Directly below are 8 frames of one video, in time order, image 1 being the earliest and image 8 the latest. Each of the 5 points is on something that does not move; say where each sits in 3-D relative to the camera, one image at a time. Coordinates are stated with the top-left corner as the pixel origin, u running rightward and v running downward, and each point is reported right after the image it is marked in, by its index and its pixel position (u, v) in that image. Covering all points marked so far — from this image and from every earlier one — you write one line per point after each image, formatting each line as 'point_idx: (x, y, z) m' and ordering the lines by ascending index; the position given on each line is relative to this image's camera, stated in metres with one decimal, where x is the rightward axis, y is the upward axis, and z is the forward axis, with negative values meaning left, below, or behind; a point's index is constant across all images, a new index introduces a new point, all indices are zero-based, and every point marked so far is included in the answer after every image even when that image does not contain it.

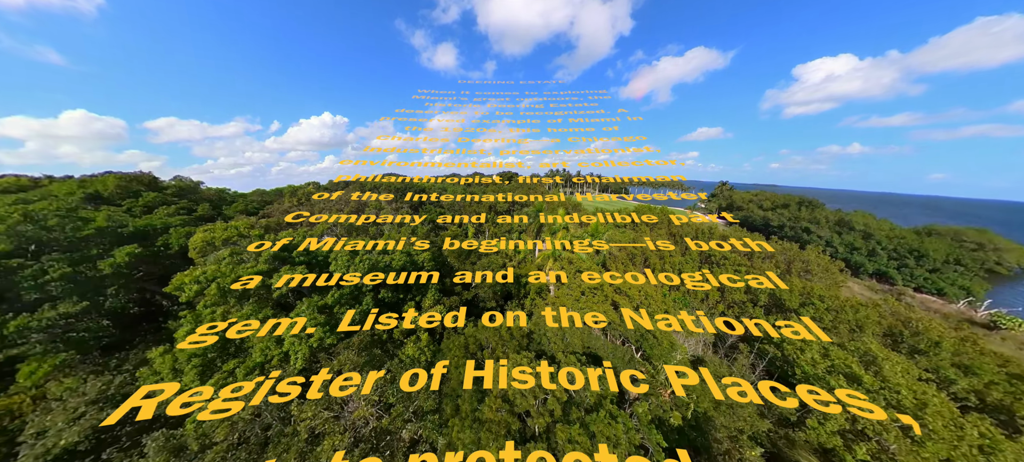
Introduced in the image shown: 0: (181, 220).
0: (-24.3, +0.8, +19.8) m
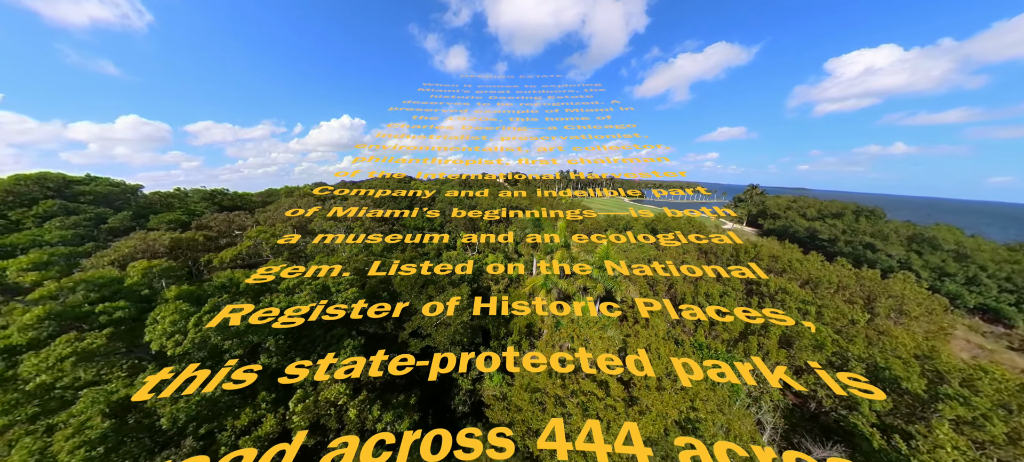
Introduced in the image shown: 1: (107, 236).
0: (-25.7, -0.2, +15.8) m
1: (-25.6, -0.3, +17.0) m
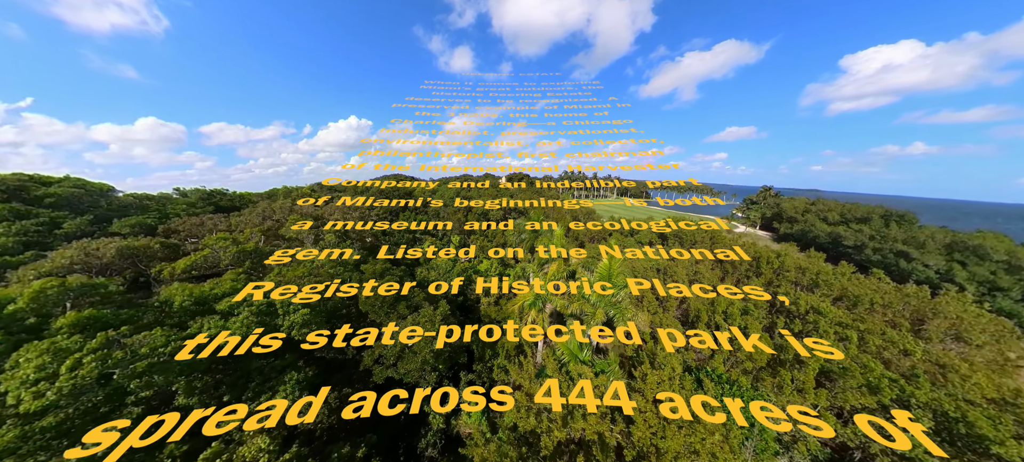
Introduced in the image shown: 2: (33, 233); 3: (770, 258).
0: (-26.3, -0.5, +14.3) m
1: (-26.2, -0.6, +15.5) m
2: (-27.3, -0.1, +15.4) m
3: (+17.2, -1.8, +17.9) m
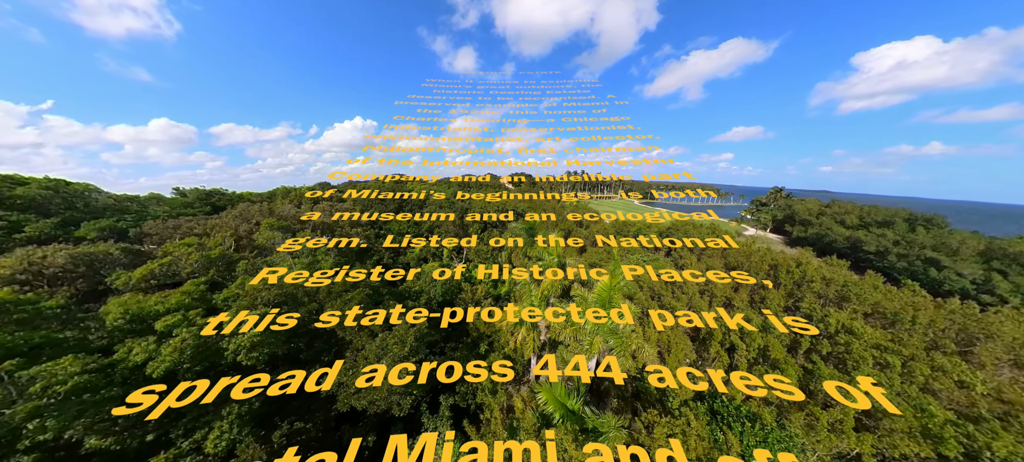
0: (-26.8, -0.7, +13.1) m
1: (-26.7, -0.8, +14.4) m
2: (-27.8, -0.3, +14.3) m
3: (+16.8, -2.2, +16.3) m
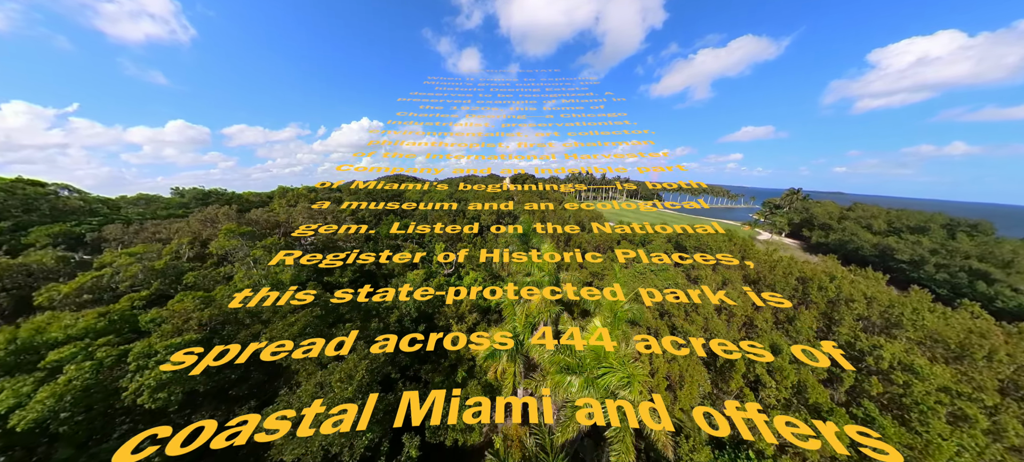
0: (-27.5, -1.0, +11.6) m
1: (-27.4, -1.1, +12.8) m
2: (-28.5, -0.6, +12.8) m
3: (+16.1, -2.7, +14.0) m
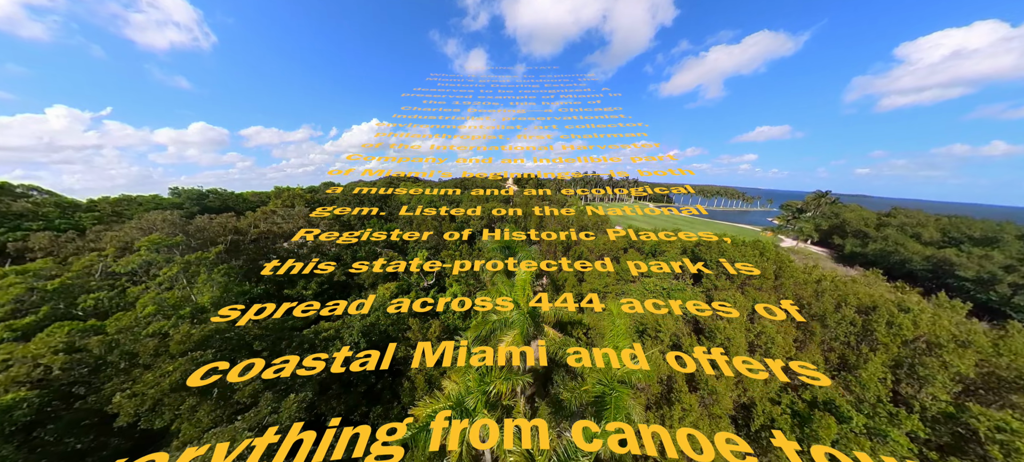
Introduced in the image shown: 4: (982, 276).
0: (-28.6, -1.4, +9.5) m
1: (-28.4, -1.5, +10.7) m
2: (-29.5, -1.0, +10.6) m
3: (+15.1, -3.3, +10.8) m
4: (+32.0, -3.1, +18.2) m
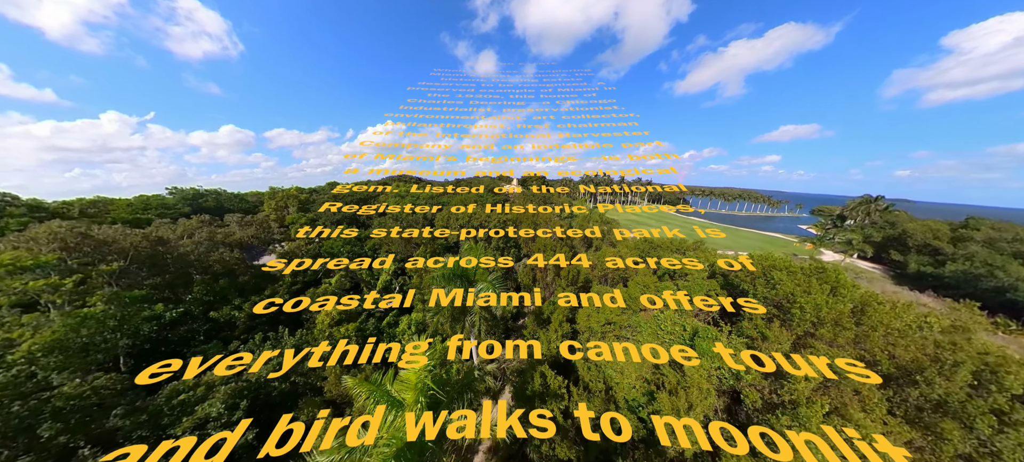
0: (-30.6, -1.8, +6.4) m
1: (-30.4, -2.0, +7.6) m
2: (-31.5, -1.5, +7.6) m
3: (+13.0, -4.3, +6.0) m
4: (+30.2, -4.2, +12.8) m
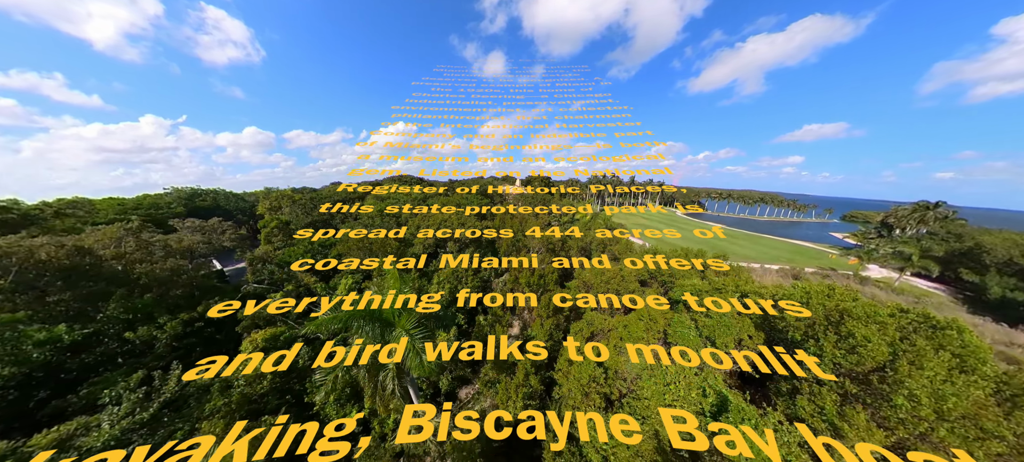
0: (-32.7, -2.1, +3.8) m
1: (-32.4, -2.2, +5.0) m
2: (-33.5, -1.7, +5.0) m
3: (+10.9, -5.0, +1.9) m
4: (+28.3, -5.1, +8.1) m
